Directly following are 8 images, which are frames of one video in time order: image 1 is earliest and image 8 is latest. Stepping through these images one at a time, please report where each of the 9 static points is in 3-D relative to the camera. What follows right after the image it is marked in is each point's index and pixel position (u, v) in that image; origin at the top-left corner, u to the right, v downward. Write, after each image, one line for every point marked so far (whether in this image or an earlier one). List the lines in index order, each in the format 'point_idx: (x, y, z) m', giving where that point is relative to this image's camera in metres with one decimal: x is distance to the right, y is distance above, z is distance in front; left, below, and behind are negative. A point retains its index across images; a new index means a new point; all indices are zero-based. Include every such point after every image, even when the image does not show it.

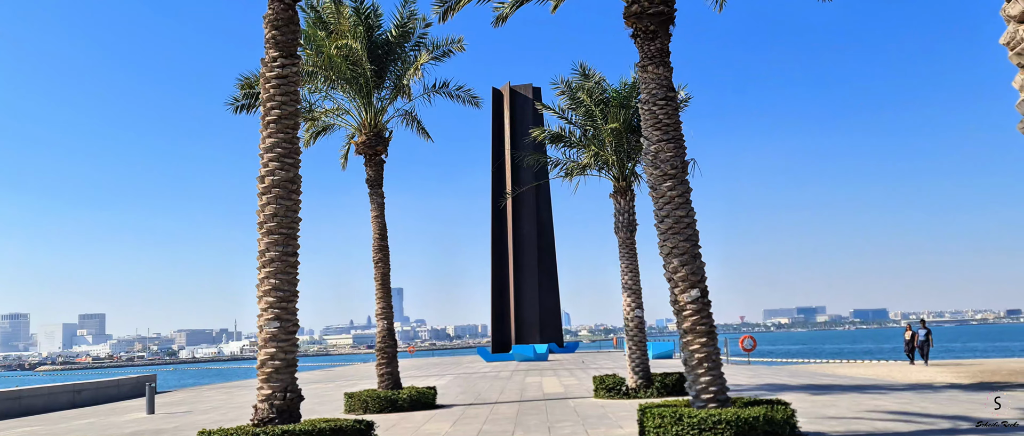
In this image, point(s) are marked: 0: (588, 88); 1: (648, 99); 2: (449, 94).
0: (+1.7, +3.1, +15.2) m
1: (+1.8, +1.7, +8.9) m
2: (-1.6, +3.1, +16.4) m
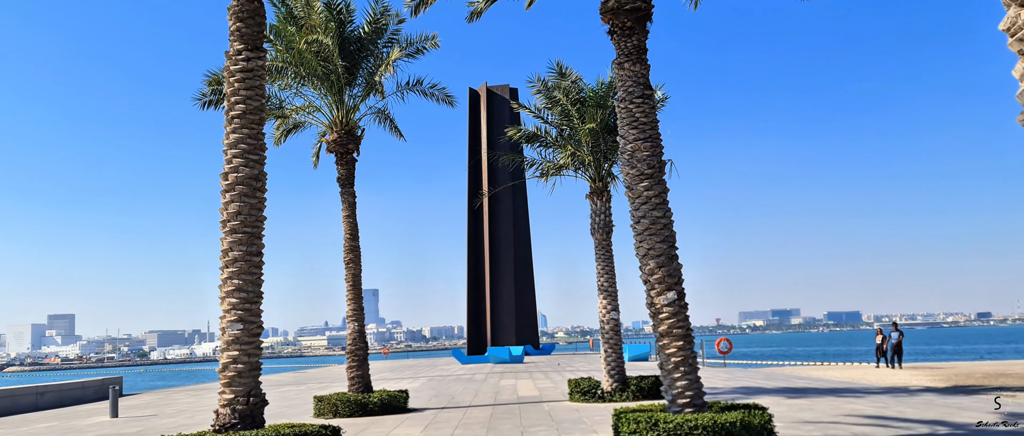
0: (+1.2, +3.1, +15.0) m
1: (+1.5, +1.6, +8.7) m
2: (-2.2, +3.1, +16.2) m
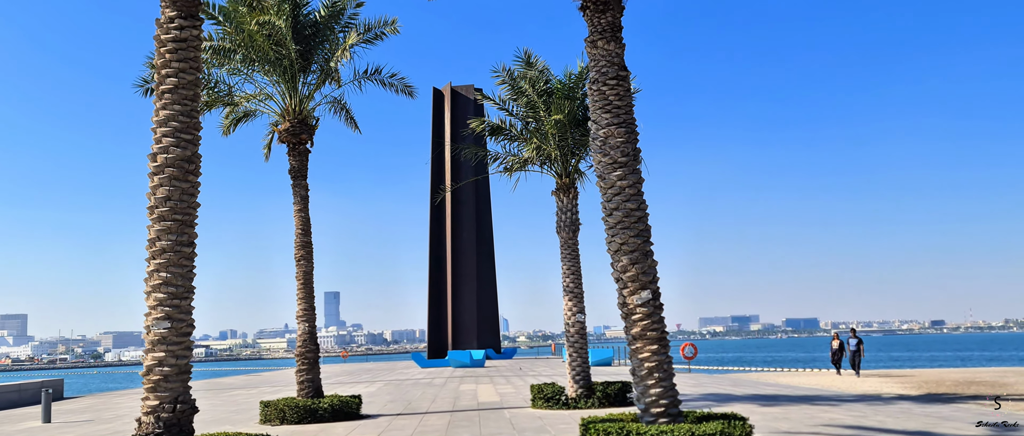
0: (+0.4, +3.1, +14.4) m
1: (+1.1, +1.7, +8.2) m
2: (-3.0, +3.2, +15.4) m
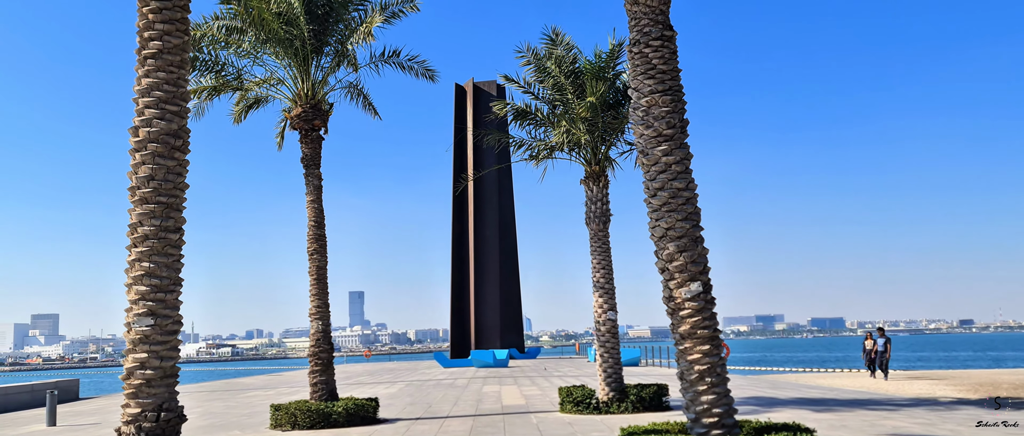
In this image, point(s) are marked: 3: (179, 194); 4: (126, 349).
0: (+0.9, +3.3, +13.4) m
1: (+1.4, +1.9, +7.2) m
2: (-2.5, +3.4, +14.5) m
3: (-3.2, +0.2, +6.3) m
4: (-3.6, -1.2, +6.1) m
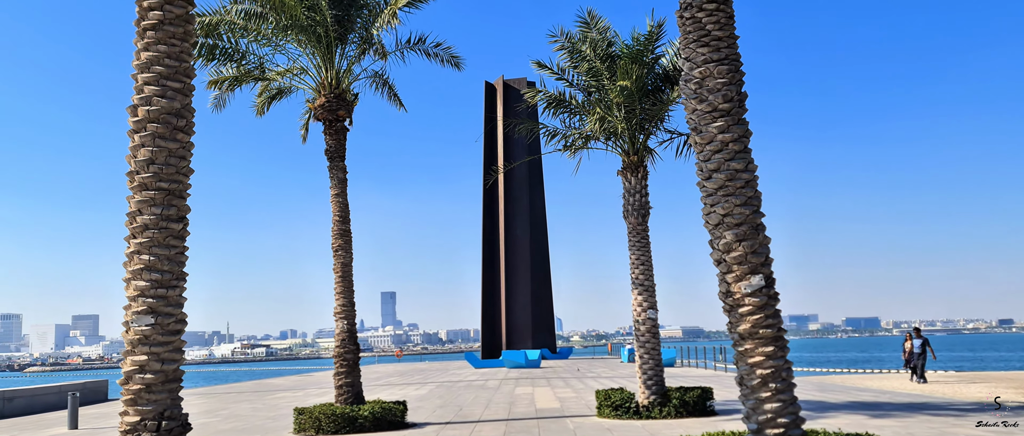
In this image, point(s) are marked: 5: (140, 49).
0: (+1.5, +3.4, +12.7) m
1: (+1.7, +2.1, +6.4) m
2: (-1.8, +3.5, +13.9) m
3: (-2.9, +0.3, +5.7) m
4: (-3.3, -1.1, +5.6) m
5: (-3.2, +1.5, +5.7) m
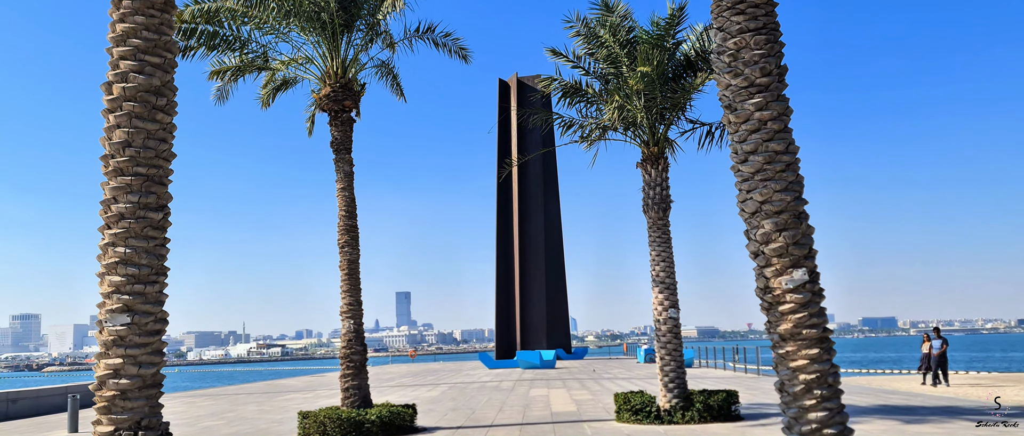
0: (+1.8, +3.5, +12.1) m
1: (+1.8, +2.2, +5.8) m
2: (-1.6, +3.6, +13.3) m
3: (-2.8, +0.4, +5.2) m
4: (-3.2, -1.0, +5.0) m
5: (-3.1, +1.6, +5.2) m
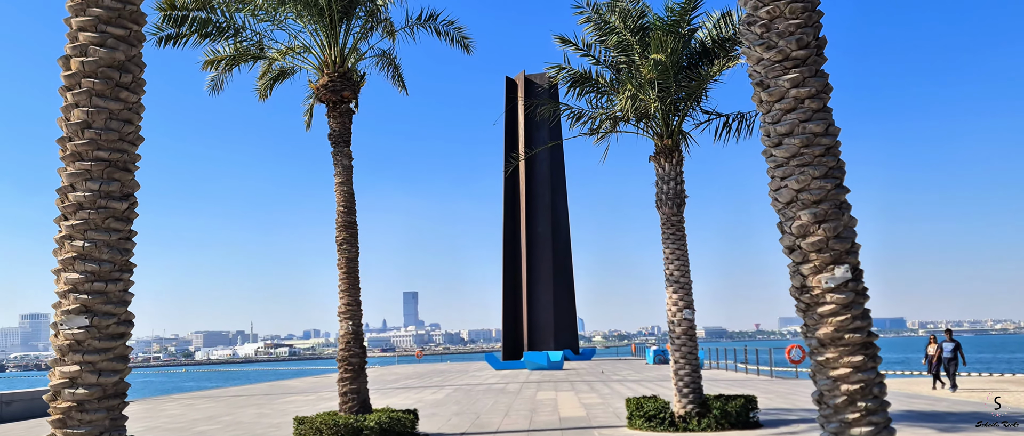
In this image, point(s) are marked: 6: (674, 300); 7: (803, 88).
0: (+1.9, +3.6, +11.5) m
1: (+1.9, +2.2, +5.2) m
2: (-1.4, +3.6, +12.8) m
3: (-2.7, +0.5, +4.7) m
4: (-3.1, -1.0, +4.5) m
5: (-3.1, +1.6, +4.7) m
6: (+2.8, -1.4, +11.1) m
7: (+2.1, +1.0, +4.8) m
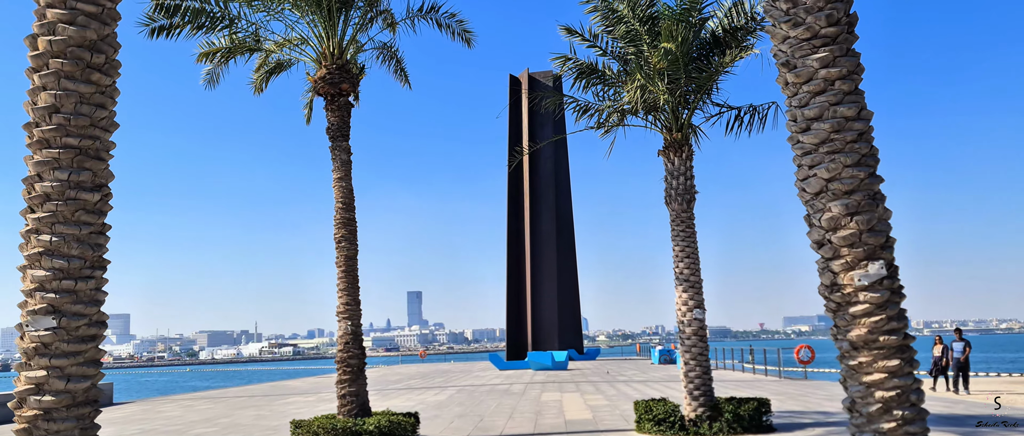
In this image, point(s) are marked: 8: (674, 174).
0: (+2.0, +3.7, +11.1) m
1: (+1.9, +2.3, +4.8) m
2: (-1.3, +3.7, +12.4) m
3: (-2.7, +0.5, +4.3) m
4: (-3.1, -0.9, +4.1) m
5: (-3.1, +1.7, +4.3) m
6: (+2.8, -1.3, +10.8) m
7: (+2.2, +1.0, +4.4) m
8: (+2.7, +0.7, +11.1) m
